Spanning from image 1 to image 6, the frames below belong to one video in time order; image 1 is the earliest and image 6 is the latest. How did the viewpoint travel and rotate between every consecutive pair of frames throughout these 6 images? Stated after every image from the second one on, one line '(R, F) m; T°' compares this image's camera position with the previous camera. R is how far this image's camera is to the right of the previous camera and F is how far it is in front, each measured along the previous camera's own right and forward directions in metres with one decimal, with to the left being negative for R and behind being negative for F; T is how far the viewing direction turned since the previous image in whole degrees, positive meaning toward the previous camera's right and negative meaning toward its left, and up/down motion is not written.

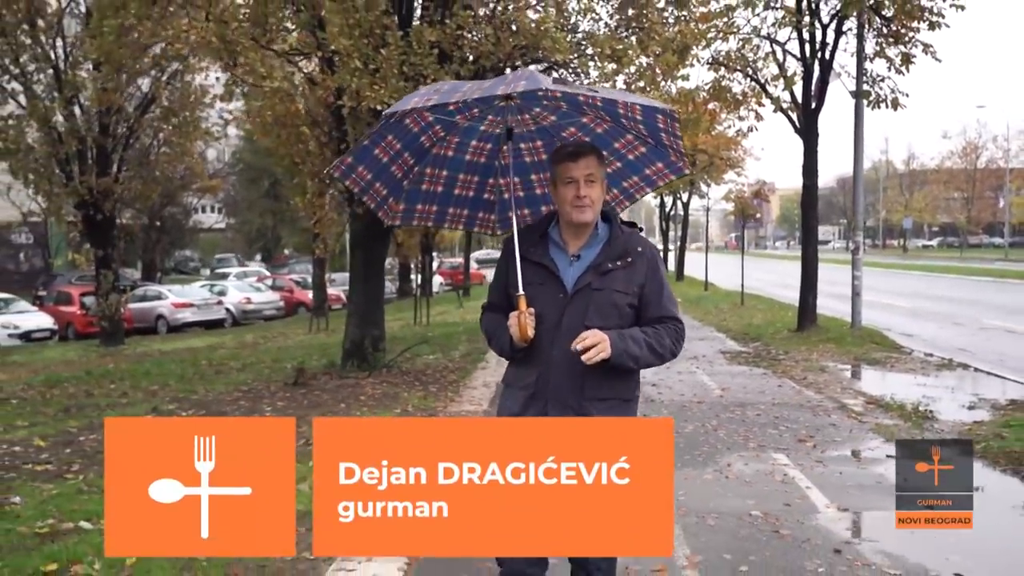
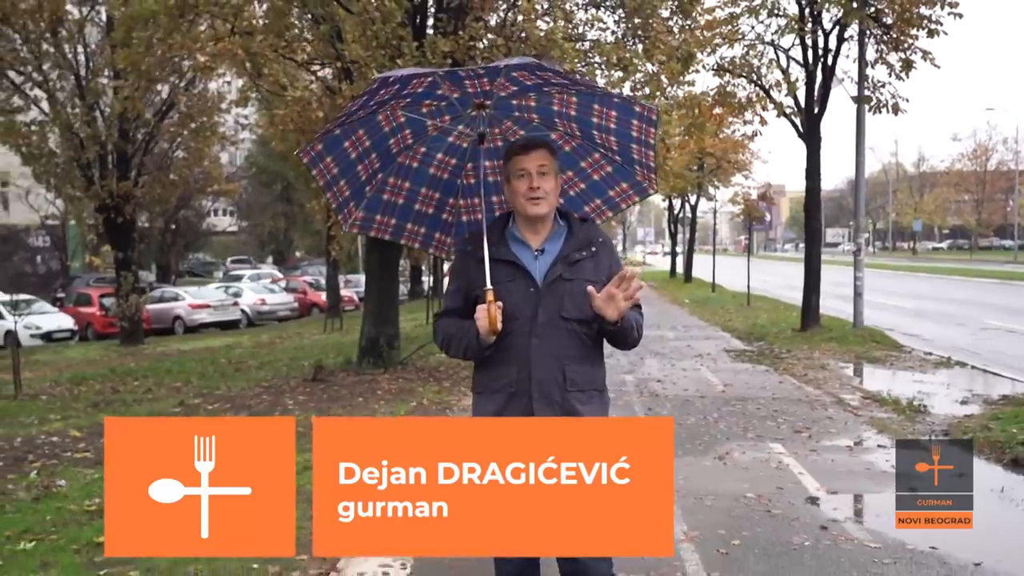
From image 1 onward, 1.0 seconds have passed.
(0.0, -0.5) m; -1°
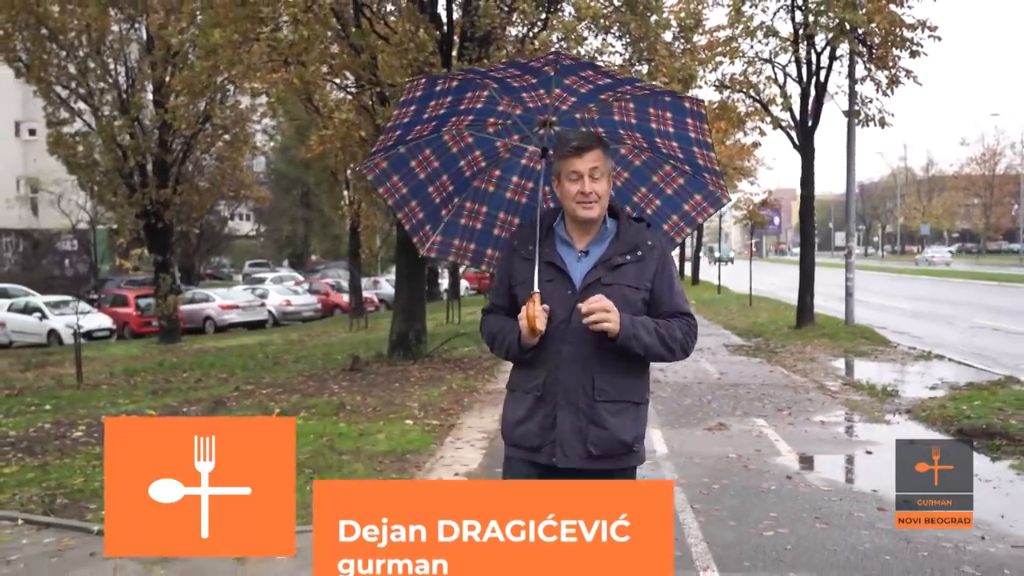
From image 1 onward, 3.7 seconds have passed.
(-0.1, -1.4) m; -1°
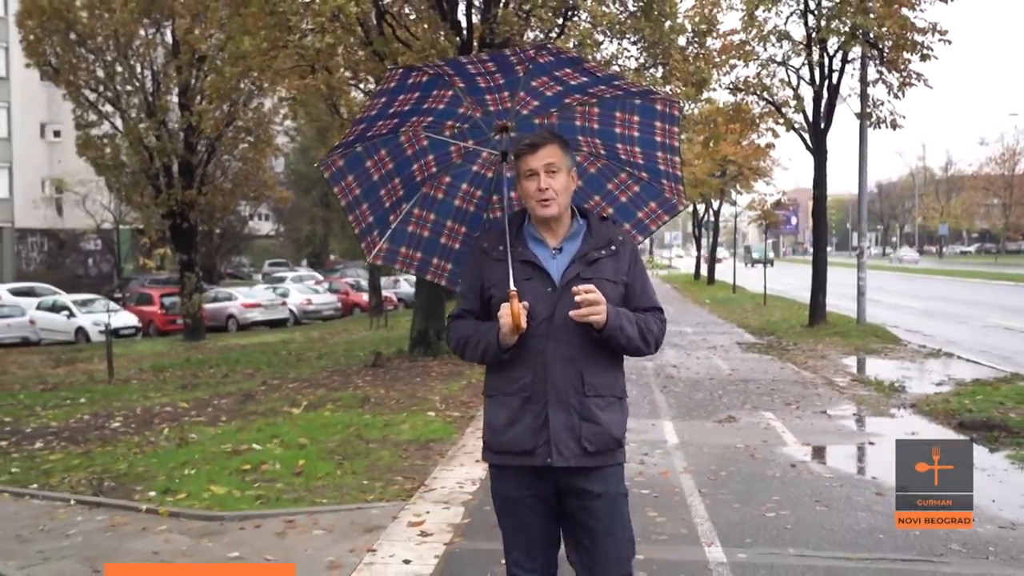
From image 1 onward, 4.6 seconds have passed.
(0.0, -0.4) m; -1°
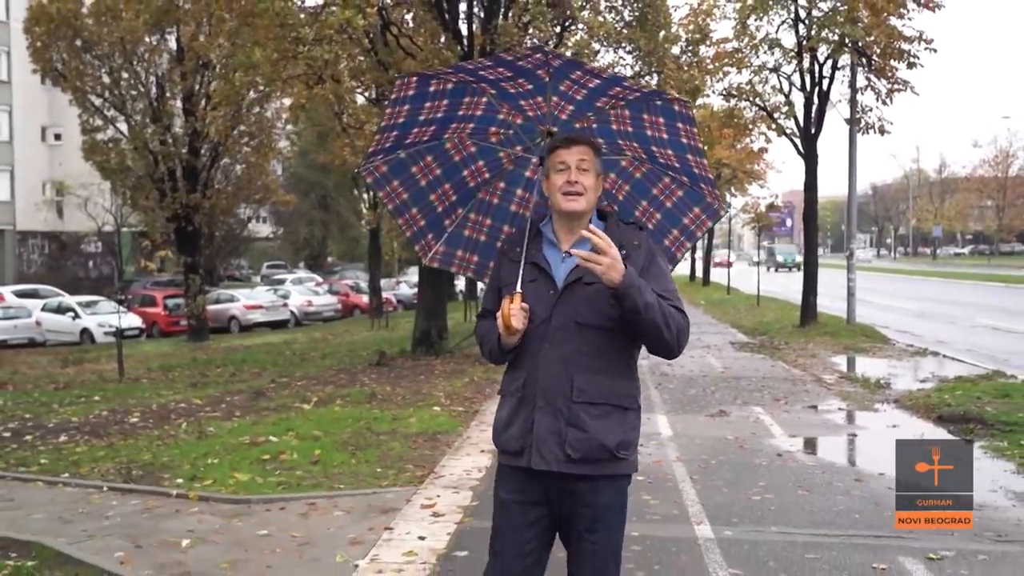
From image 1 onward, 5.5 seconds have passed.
(-0.1, -0.5) m; 0°
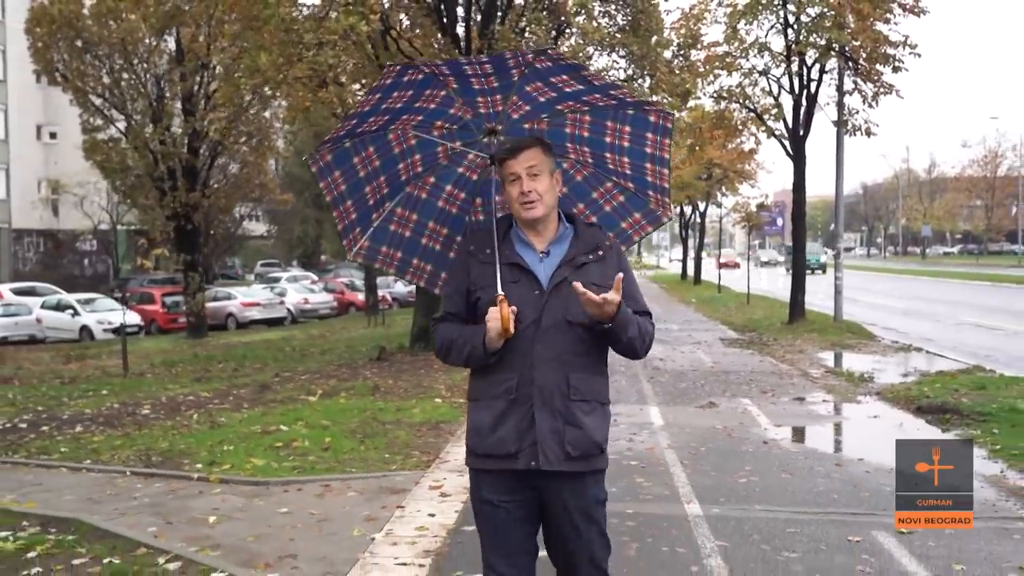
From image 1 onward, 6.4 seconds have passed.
(-0.1, -0.4) m; 0°
